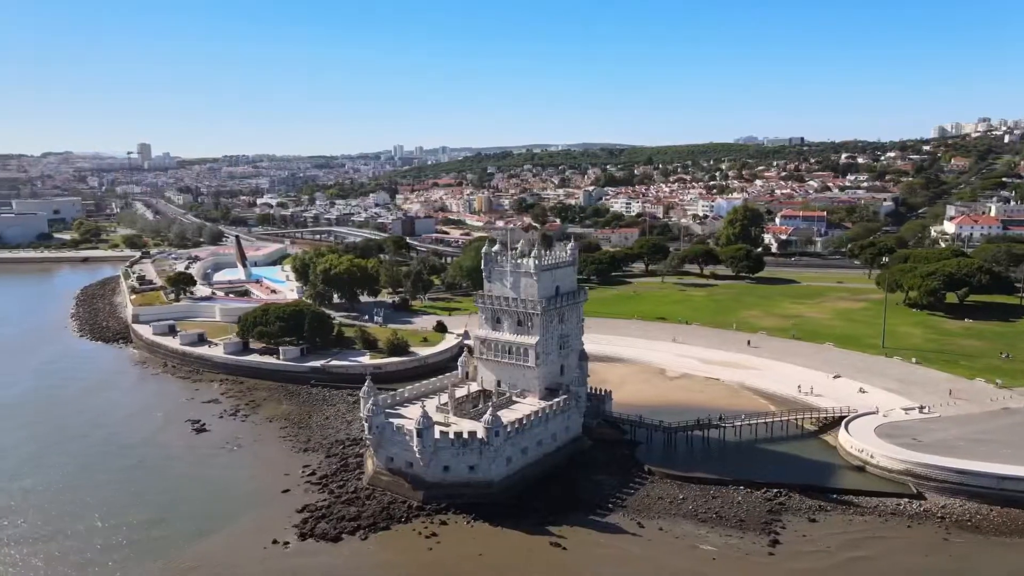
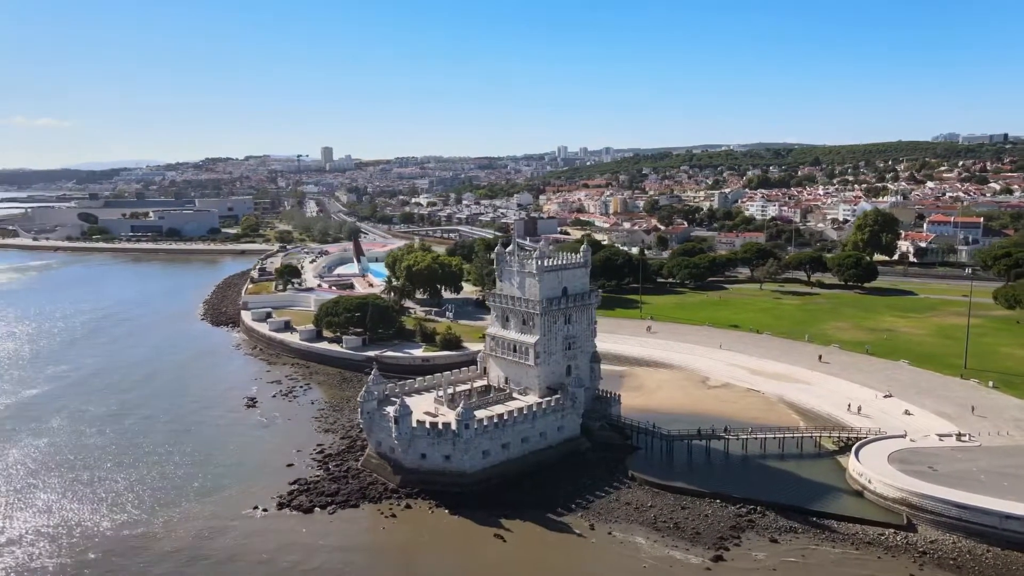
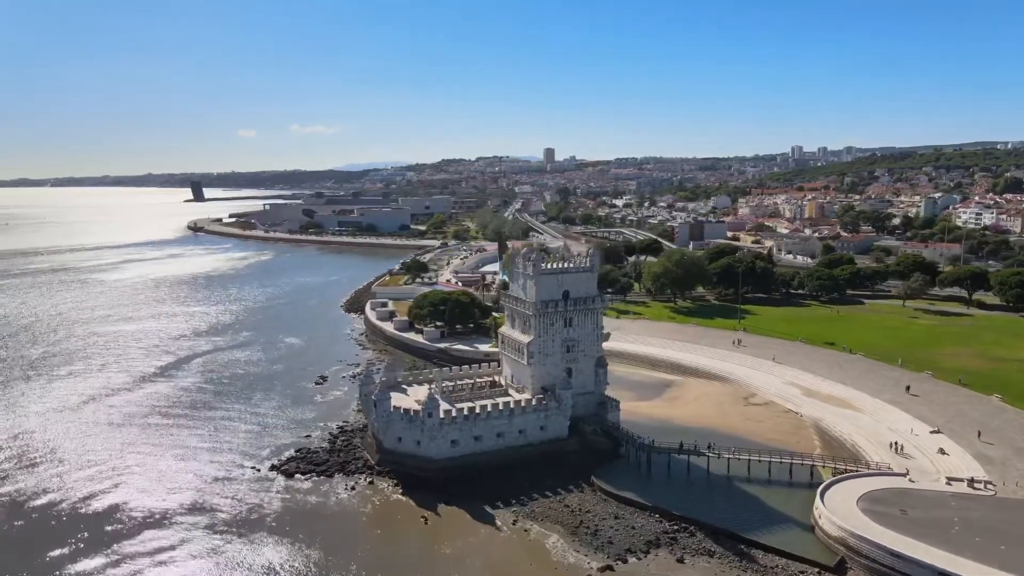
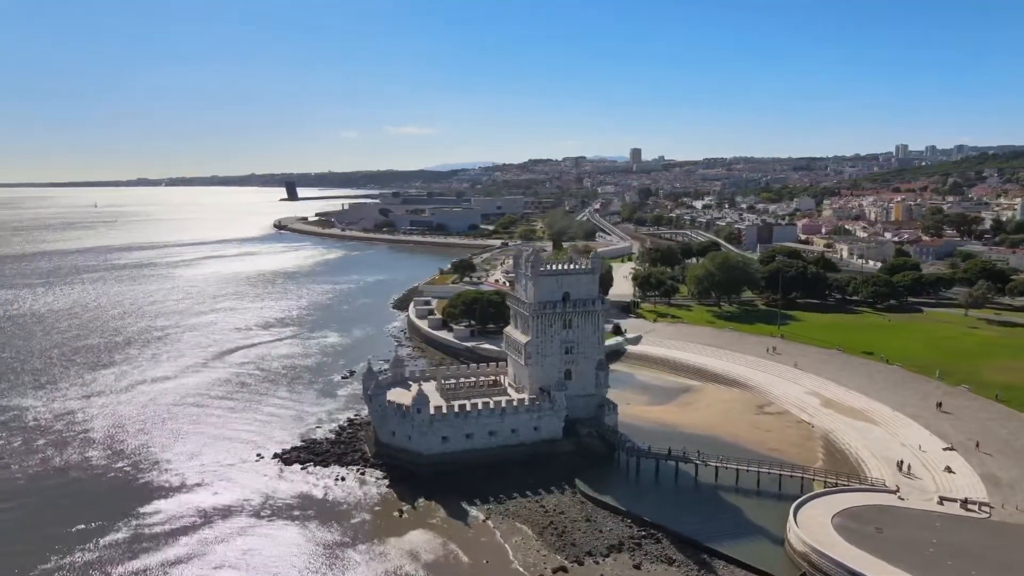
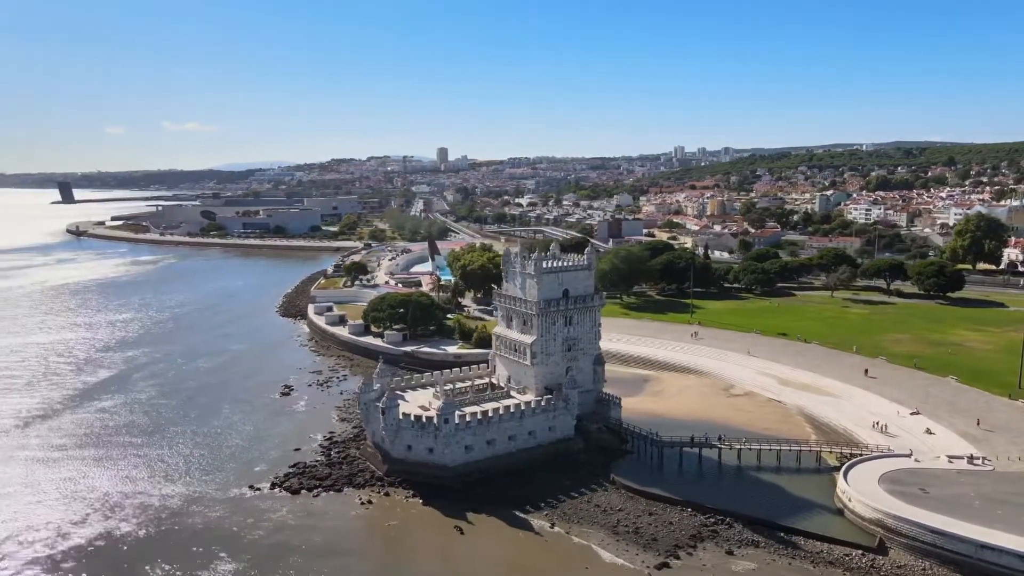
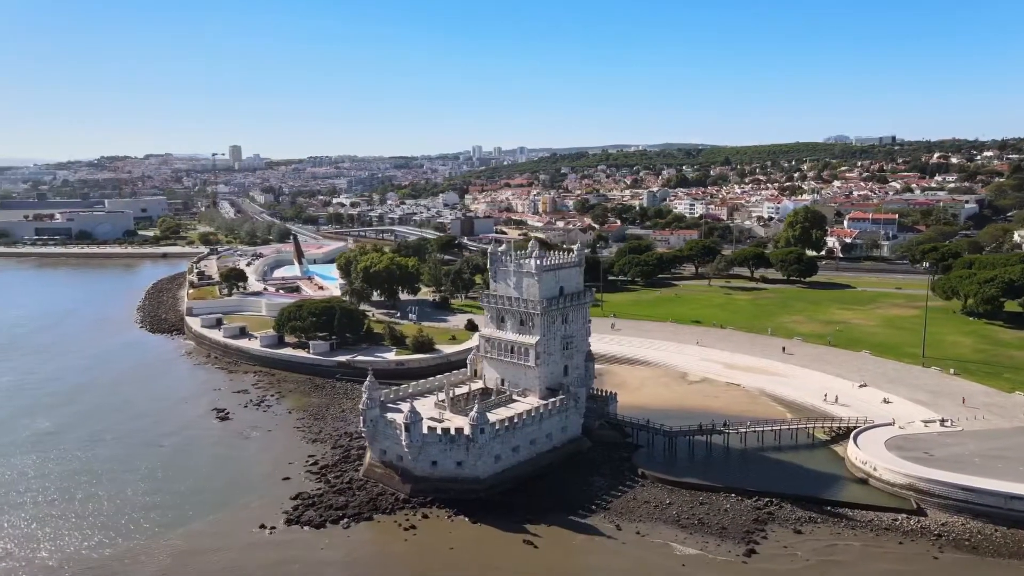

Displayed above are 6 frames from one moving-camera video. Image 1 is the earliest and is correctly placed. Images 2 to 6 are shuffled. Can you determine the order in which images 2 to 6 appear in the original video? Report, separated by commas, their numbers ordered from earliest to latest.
6, 2, 5, 3, 4
